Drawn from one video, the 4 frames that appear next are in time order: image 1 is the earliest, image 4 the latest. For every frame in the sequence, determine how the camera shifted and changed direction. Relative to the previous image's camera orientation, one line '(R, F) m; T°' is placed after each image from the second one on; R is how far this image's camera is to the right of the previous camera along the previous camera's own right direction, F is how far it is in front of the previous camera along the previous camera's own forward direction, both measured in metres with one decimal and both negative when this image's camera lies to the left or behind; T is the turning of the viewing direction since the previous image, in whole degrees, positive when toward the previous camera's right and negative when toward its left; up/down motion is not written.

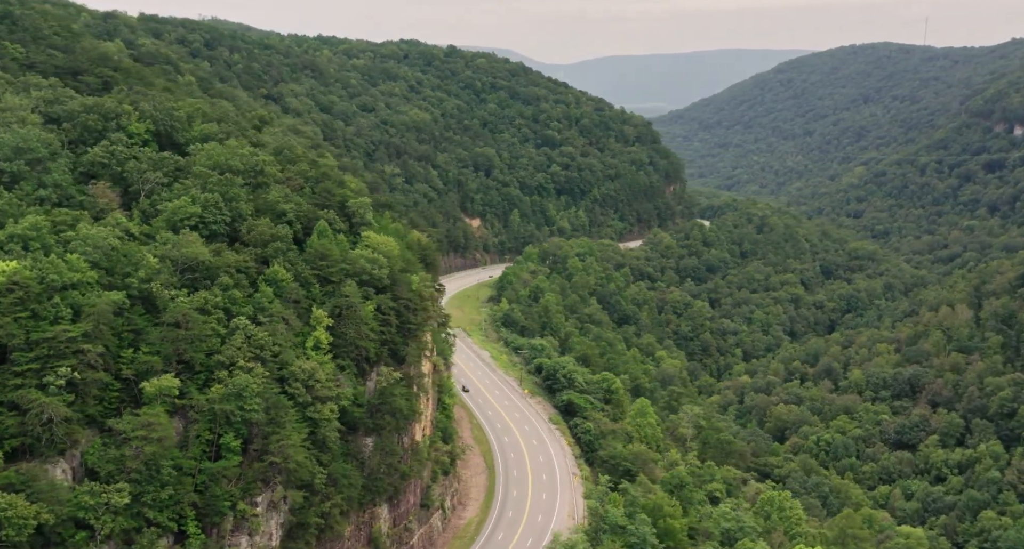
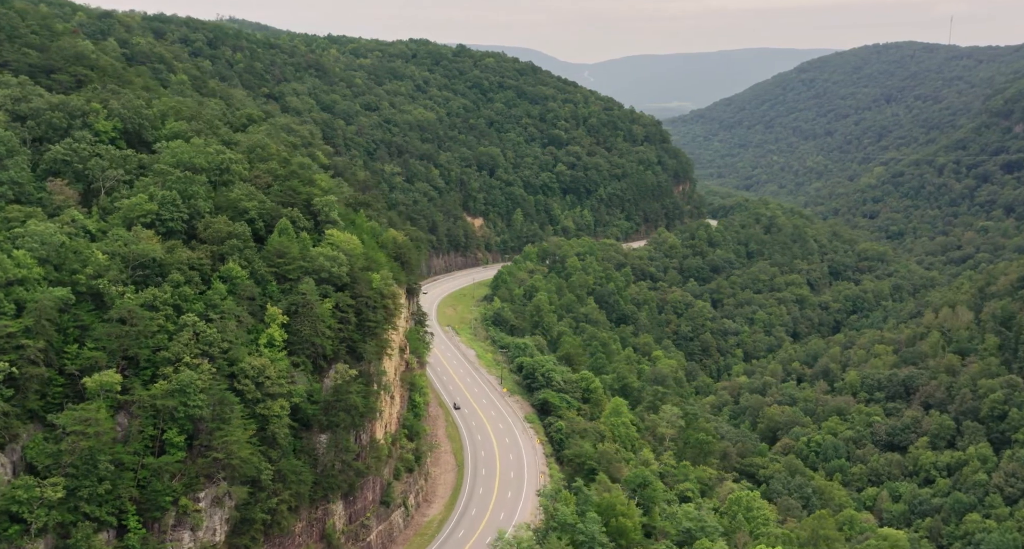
(+2.6, 0.0) m; -1°
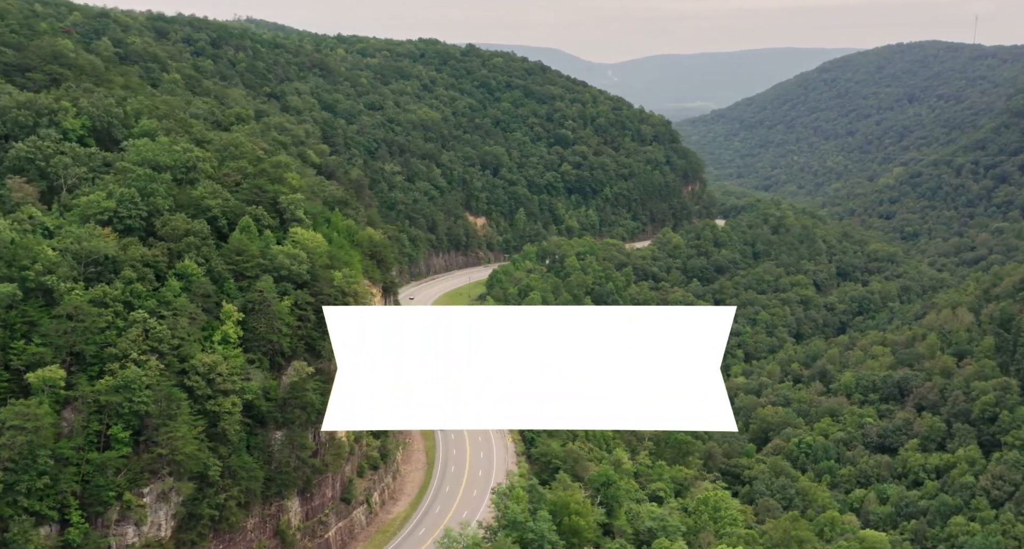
(+2.5, 0.0) m; -1°
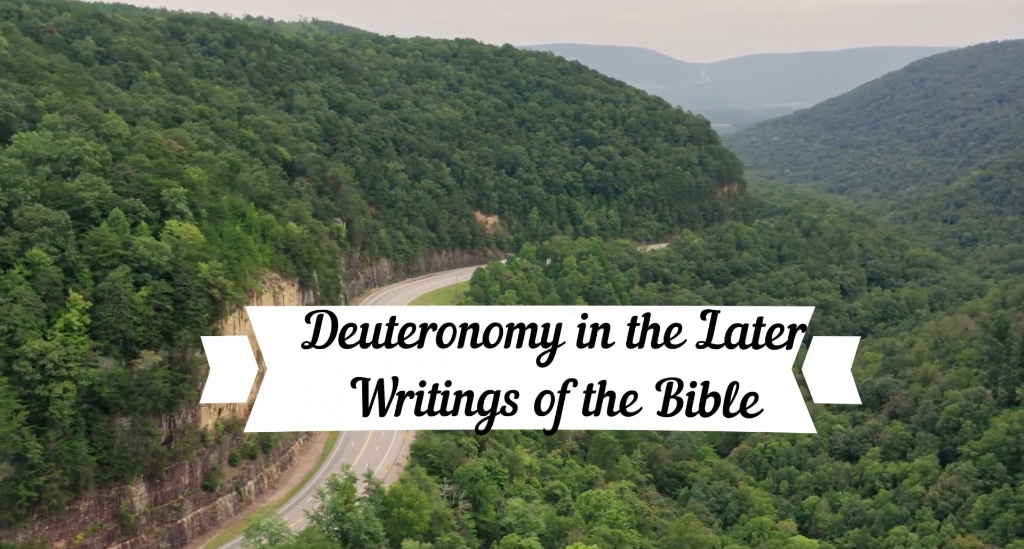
(+9.5, +0.2) m; -4°
